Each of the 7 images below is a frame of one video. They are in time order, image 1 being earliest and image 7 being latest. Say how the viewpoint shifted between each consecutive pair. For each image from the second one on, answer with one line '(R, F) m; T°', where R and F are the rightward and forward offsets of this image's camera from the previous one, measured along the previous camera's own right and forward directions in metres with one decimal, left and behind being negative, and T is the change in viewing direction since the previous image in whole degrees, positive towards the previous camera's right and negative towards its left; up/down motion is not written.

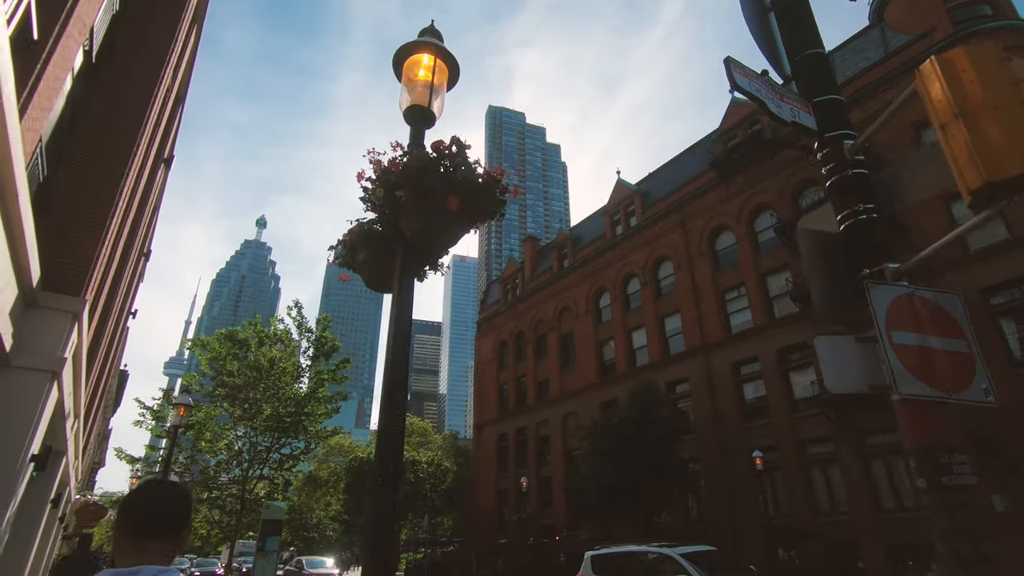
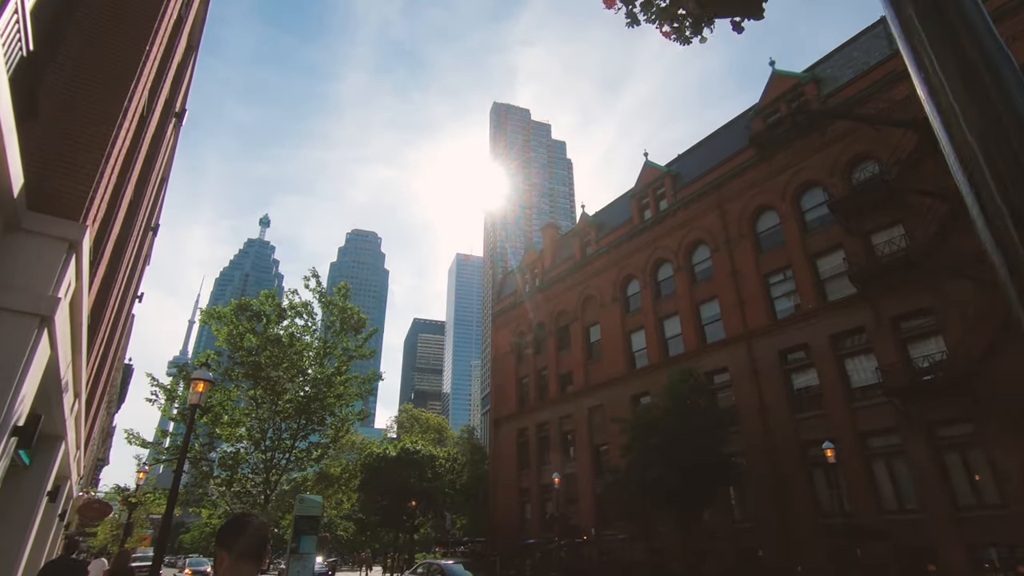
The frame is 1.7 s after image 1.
(-1.1, +1.5) m; 0°
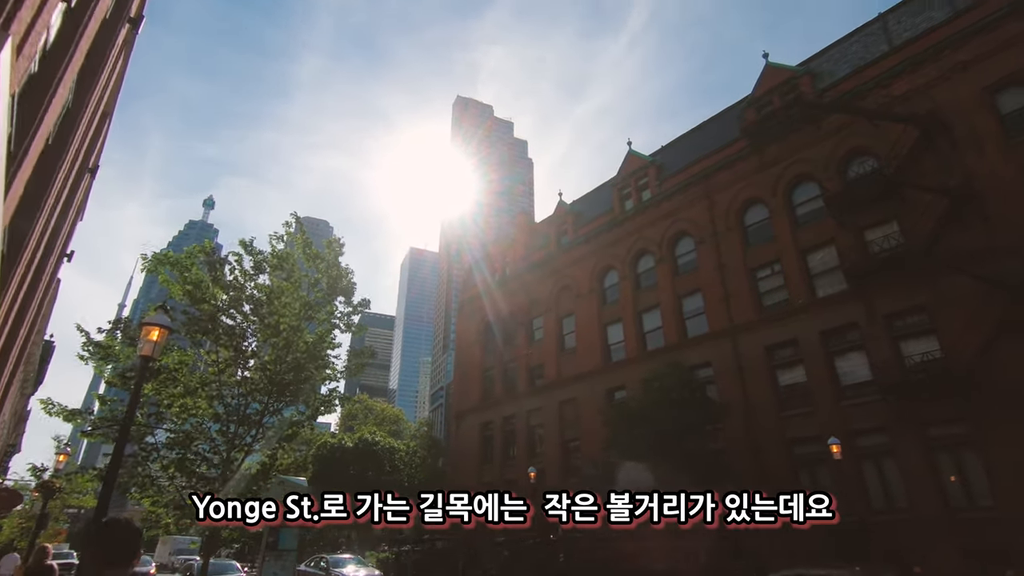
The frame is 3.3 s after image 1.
(-1.1, +1.5) m; +5°
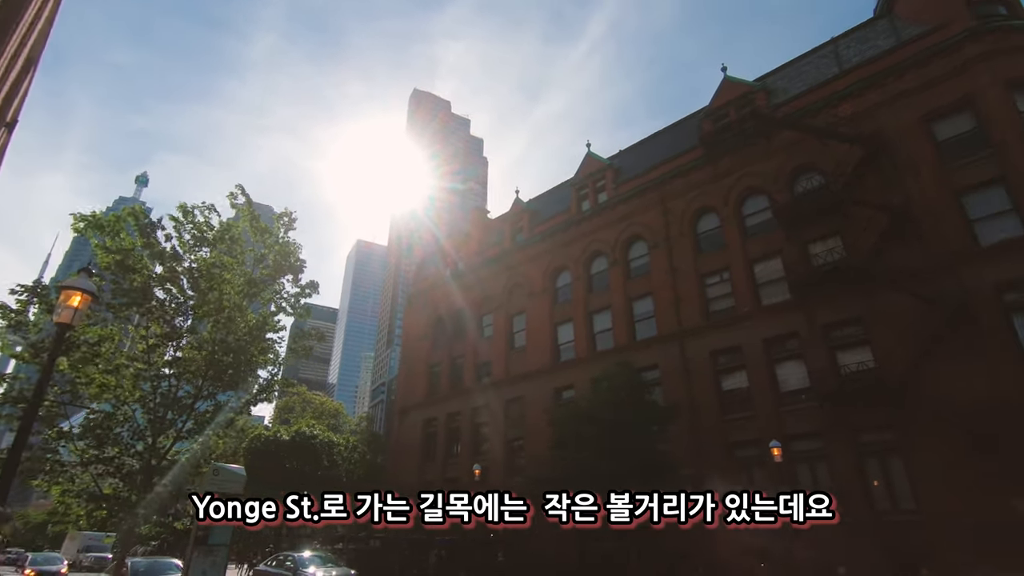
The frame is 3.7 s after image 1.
(-0.2, +0.3) m; +5°
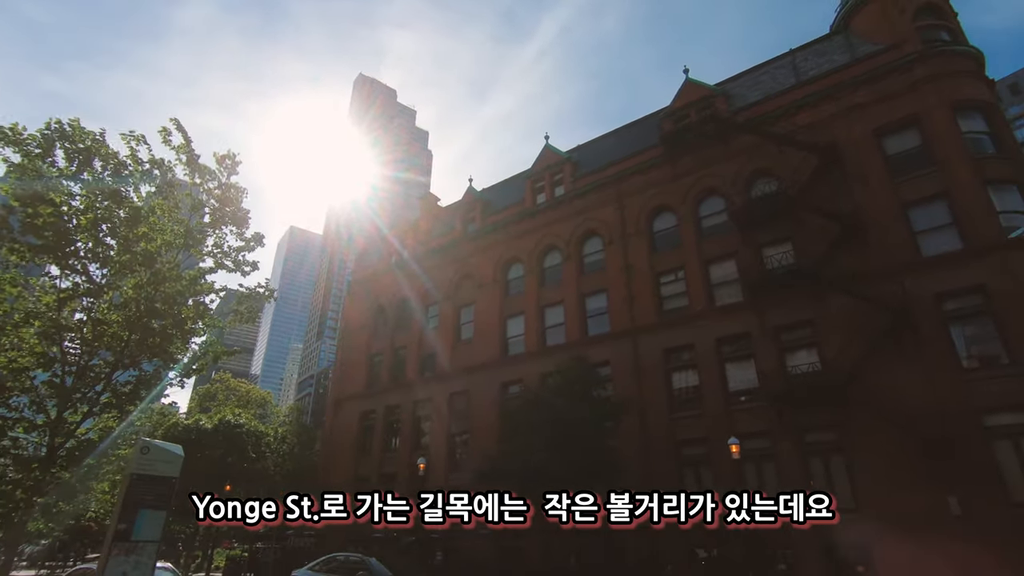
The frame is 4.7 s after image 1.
(-0.7, +0.8) m; +7°
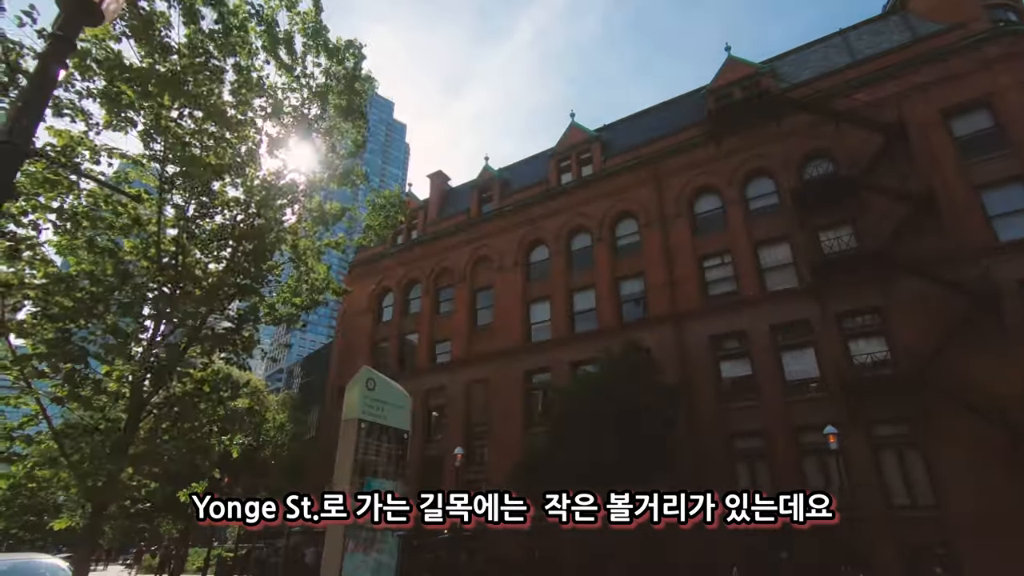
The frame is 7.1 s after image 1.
(-2.6, +1.8) m; +3°
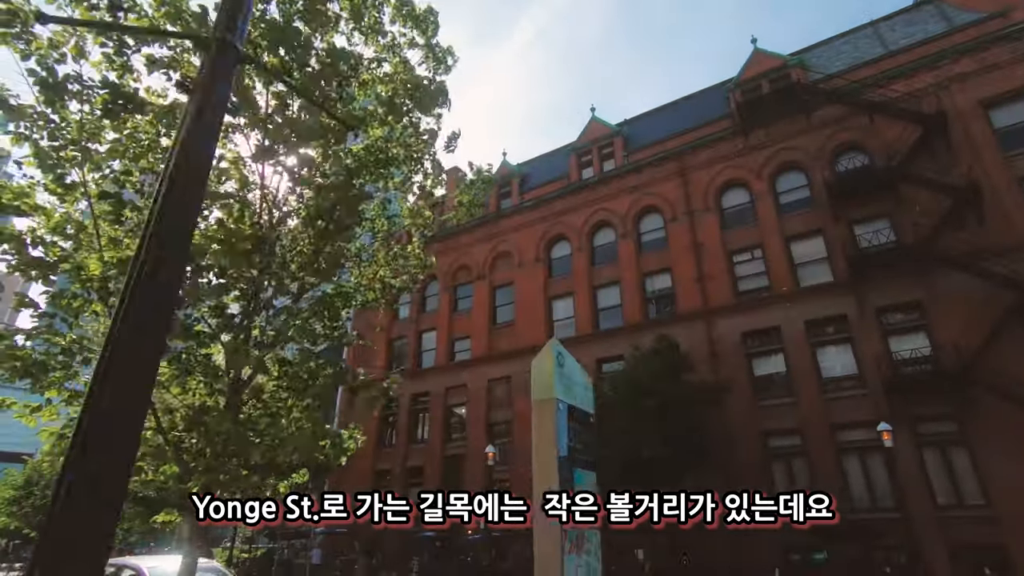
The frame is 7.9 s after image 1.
(-1.0, +0.4) m; 0°
